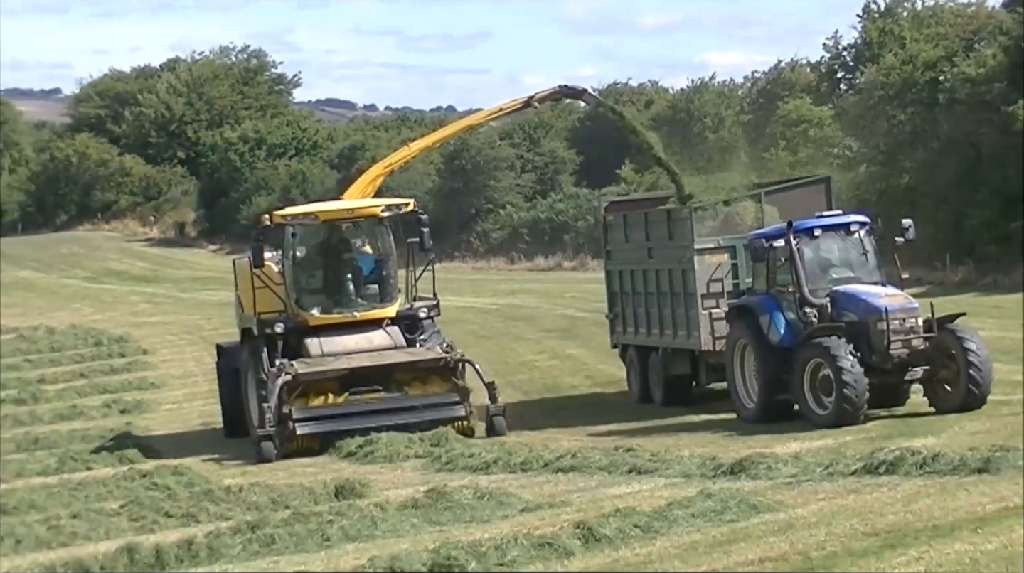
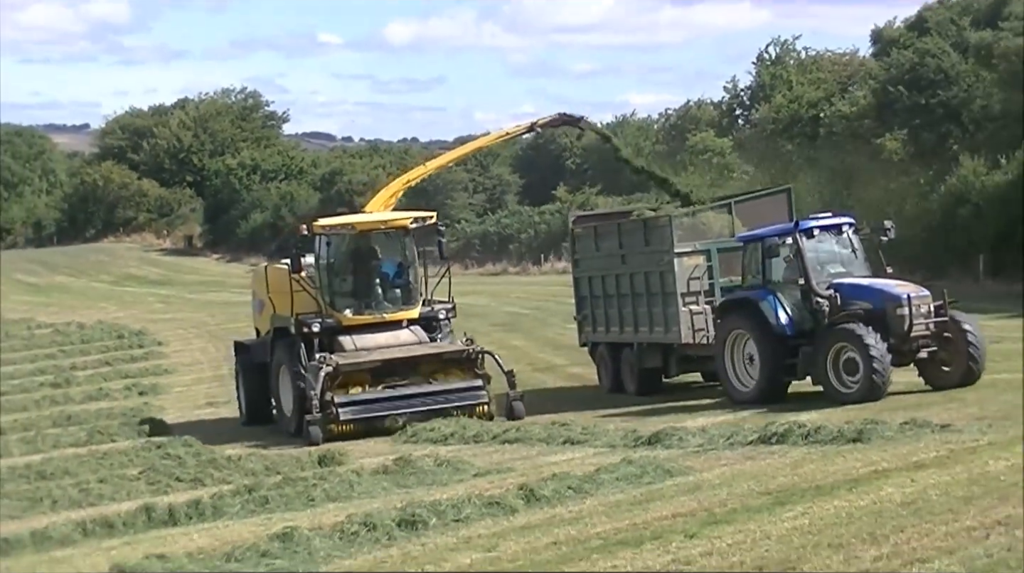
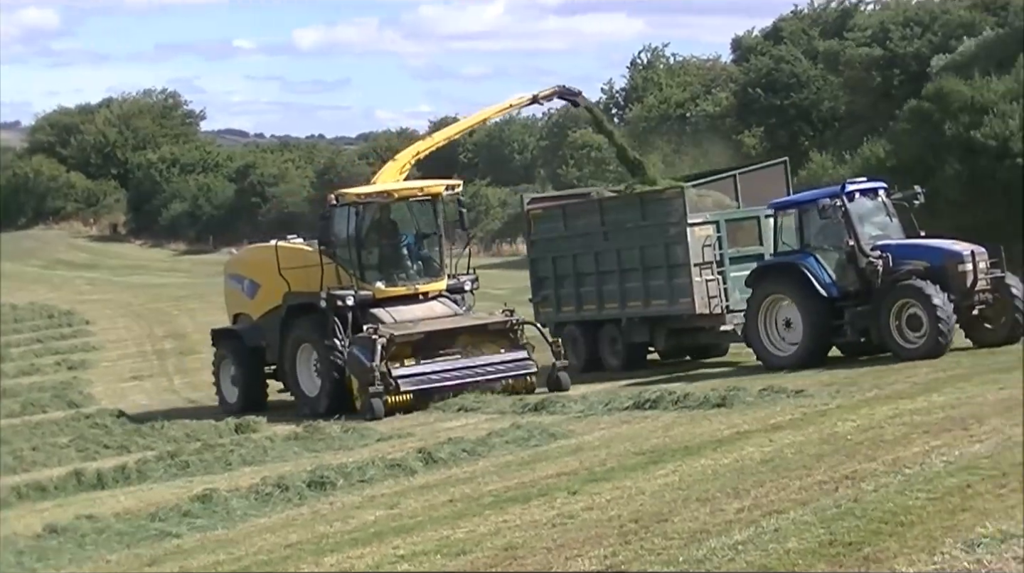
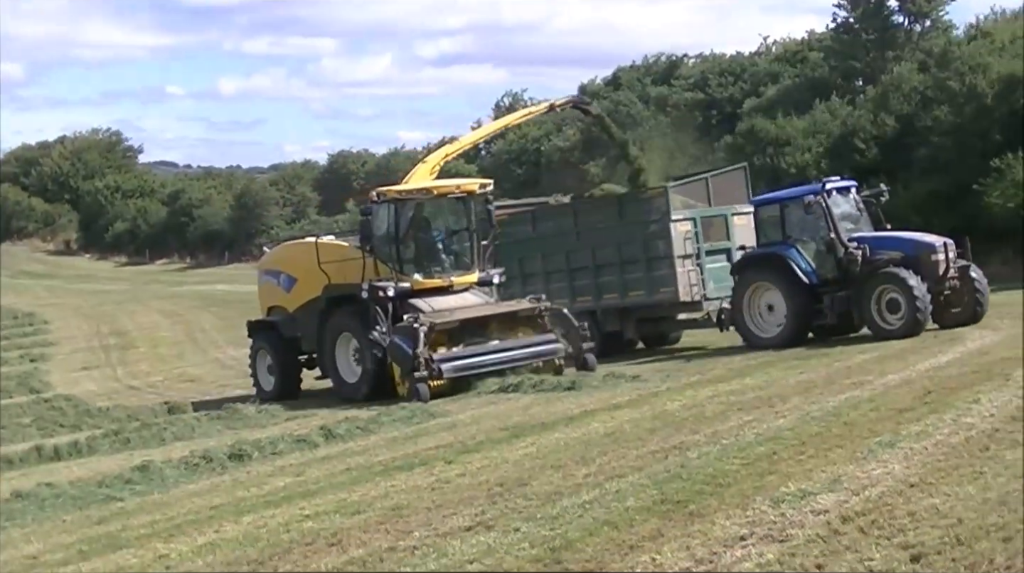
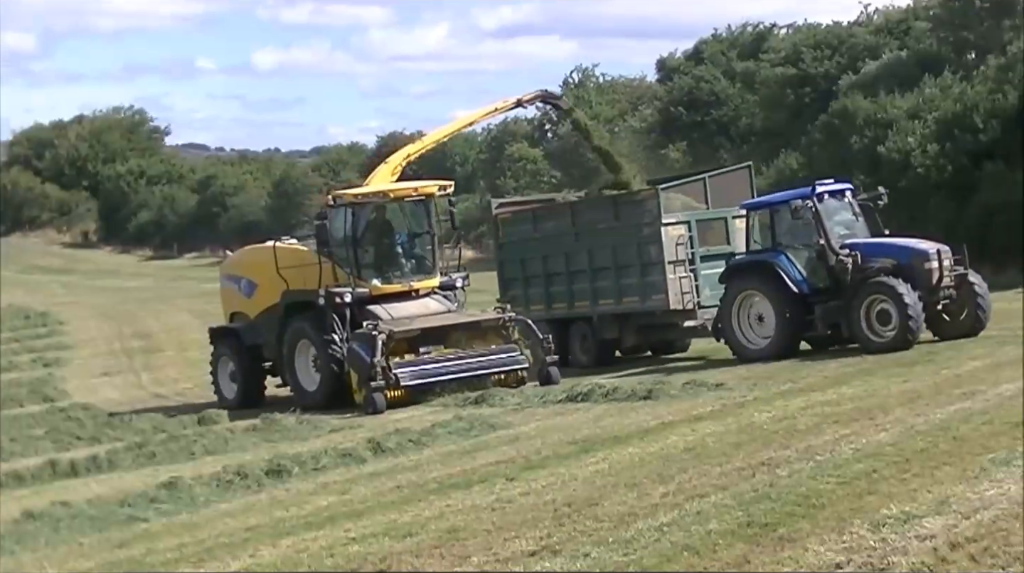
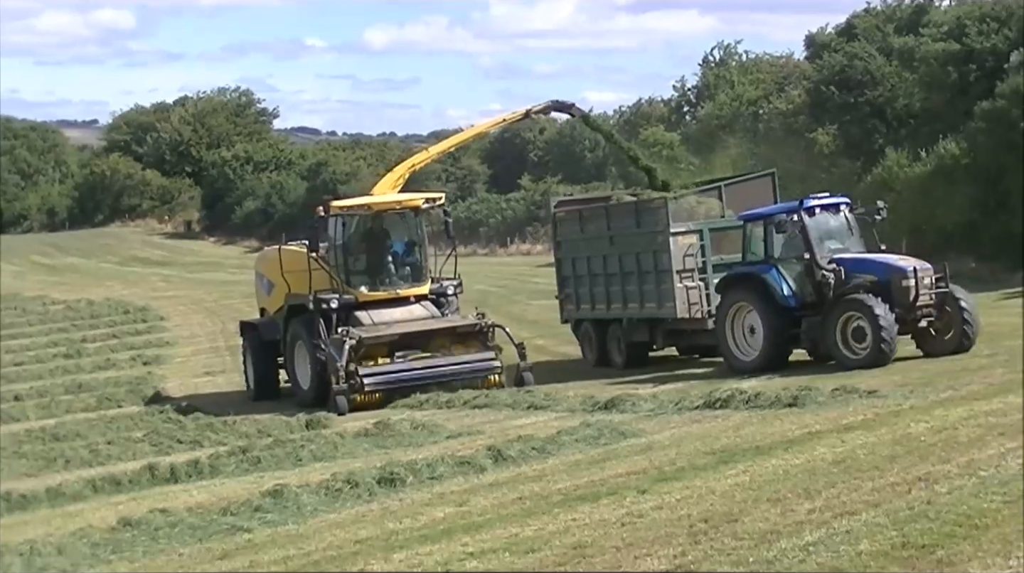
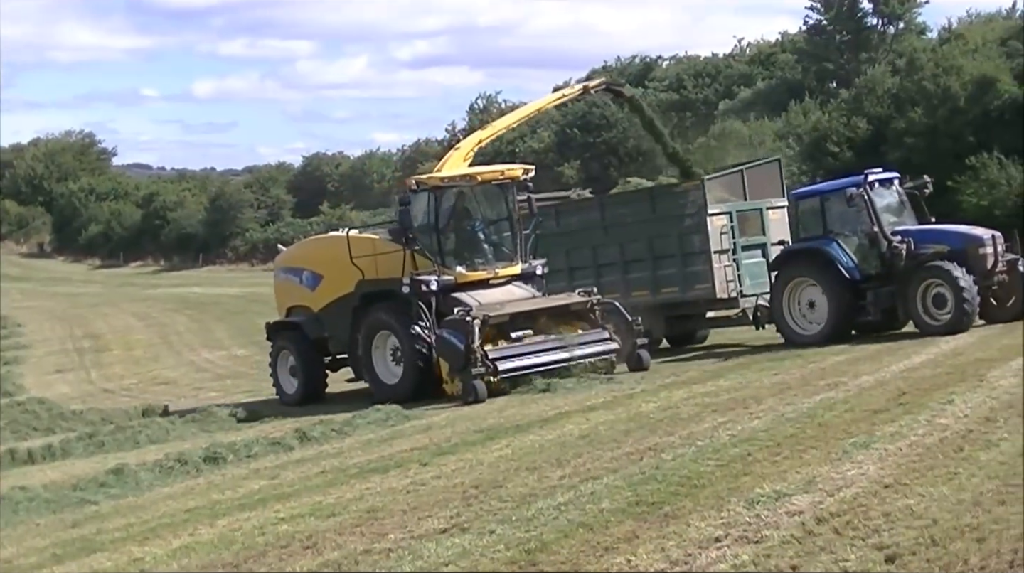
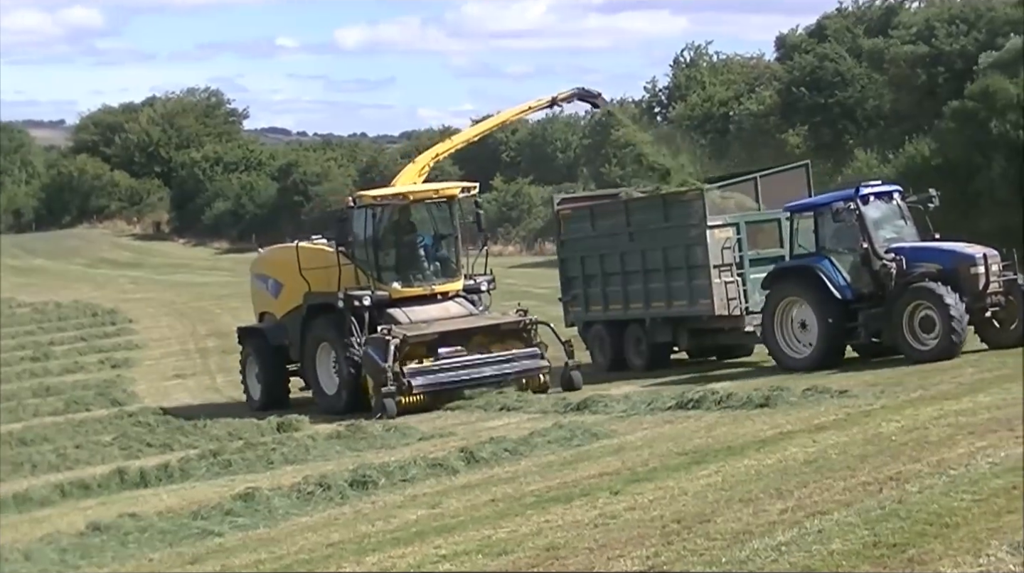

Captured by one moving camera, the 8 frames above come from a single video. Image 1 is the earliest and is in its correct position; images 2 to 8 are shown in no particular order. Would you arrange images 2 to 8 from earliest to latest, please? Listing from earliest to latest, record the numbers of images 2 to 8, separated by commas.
2, 6, 8, 3, 5, 4, 7
